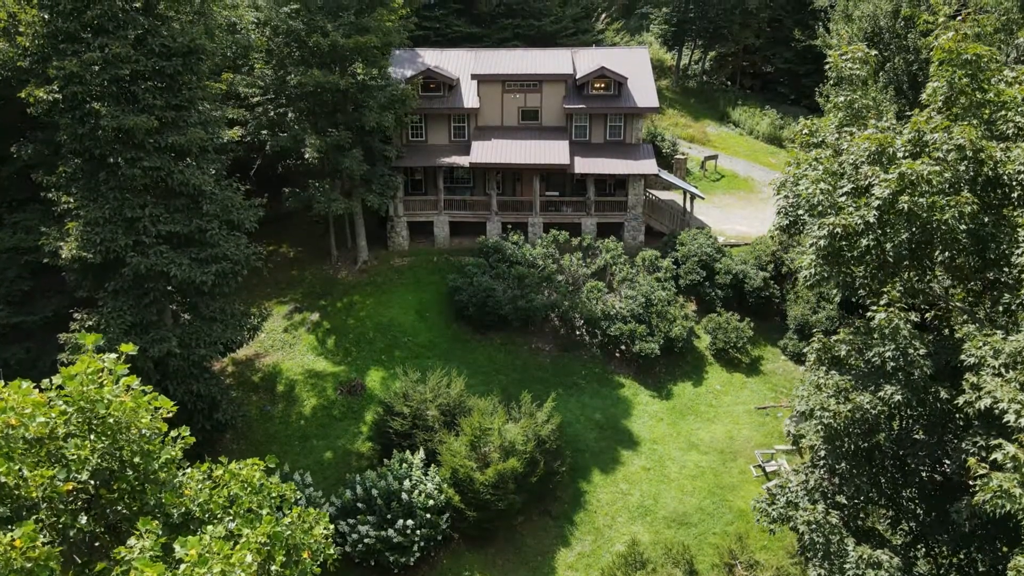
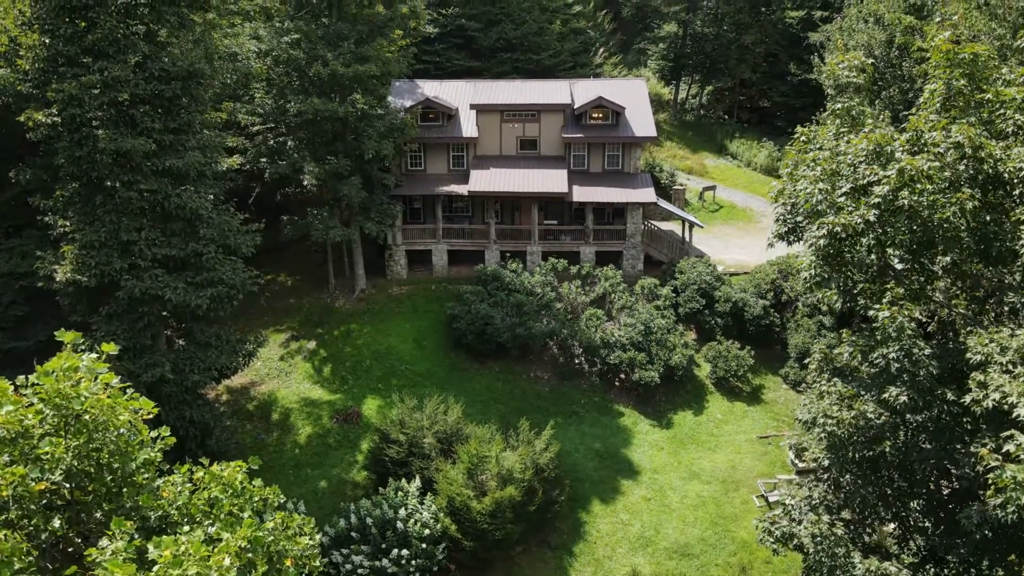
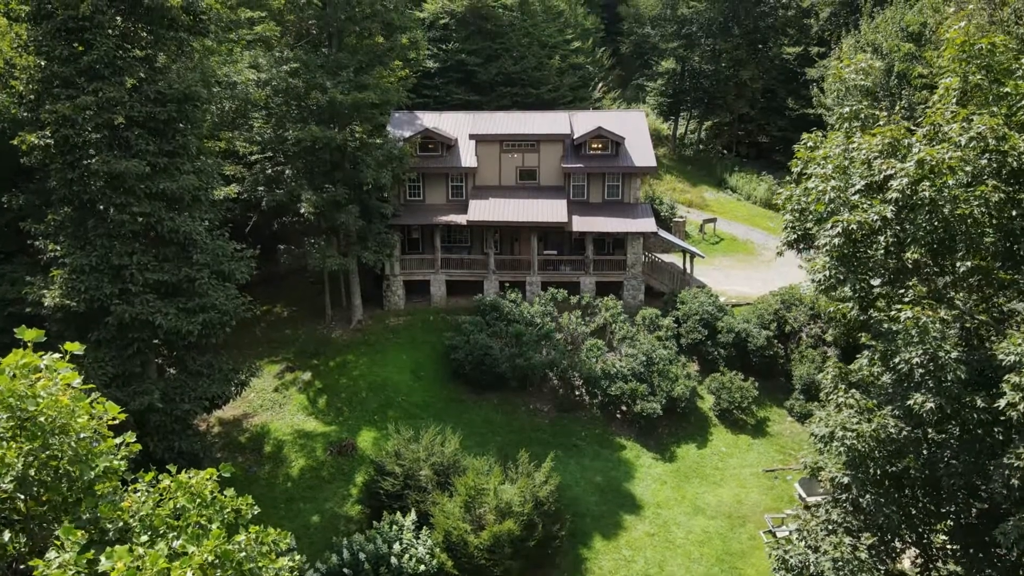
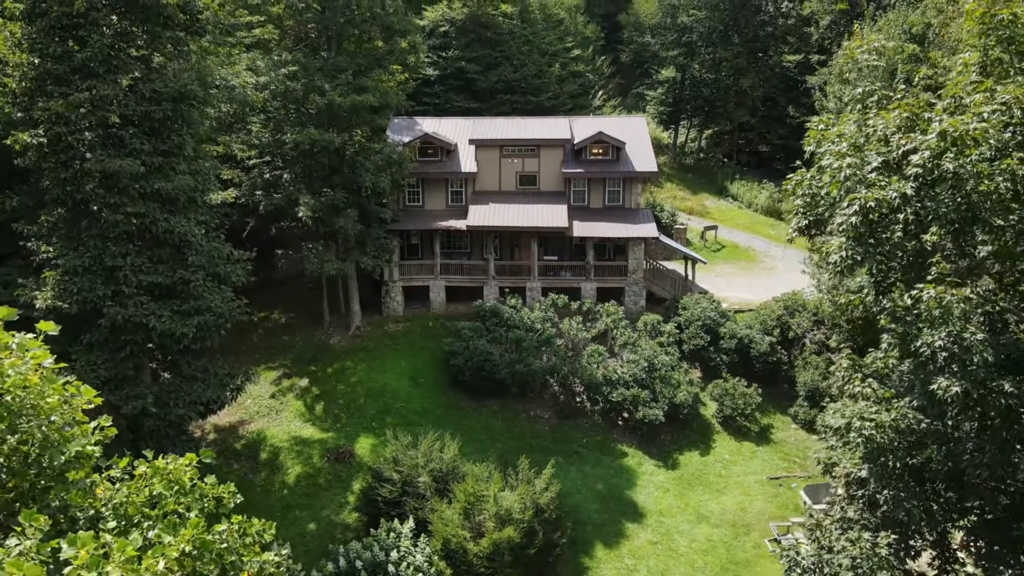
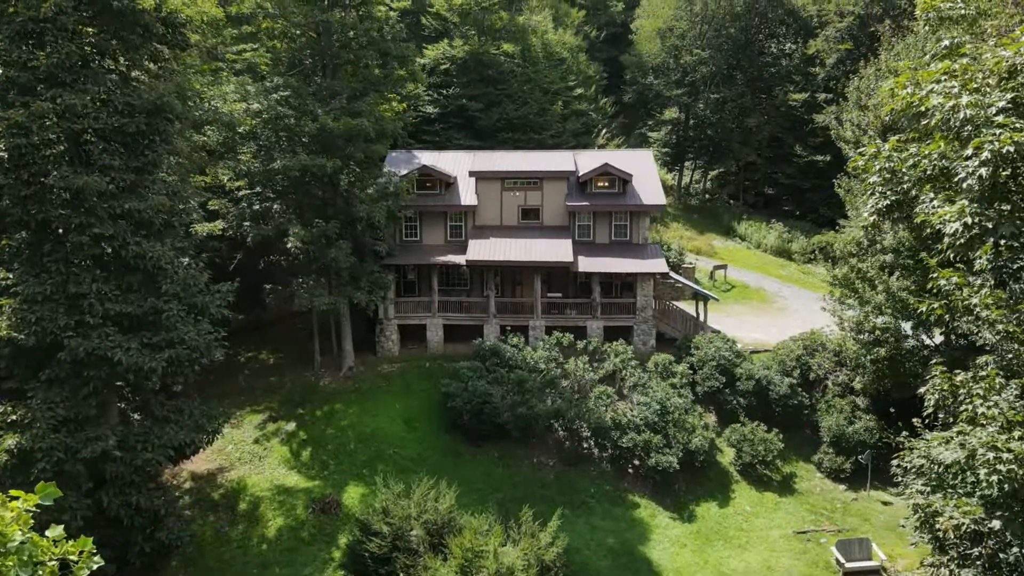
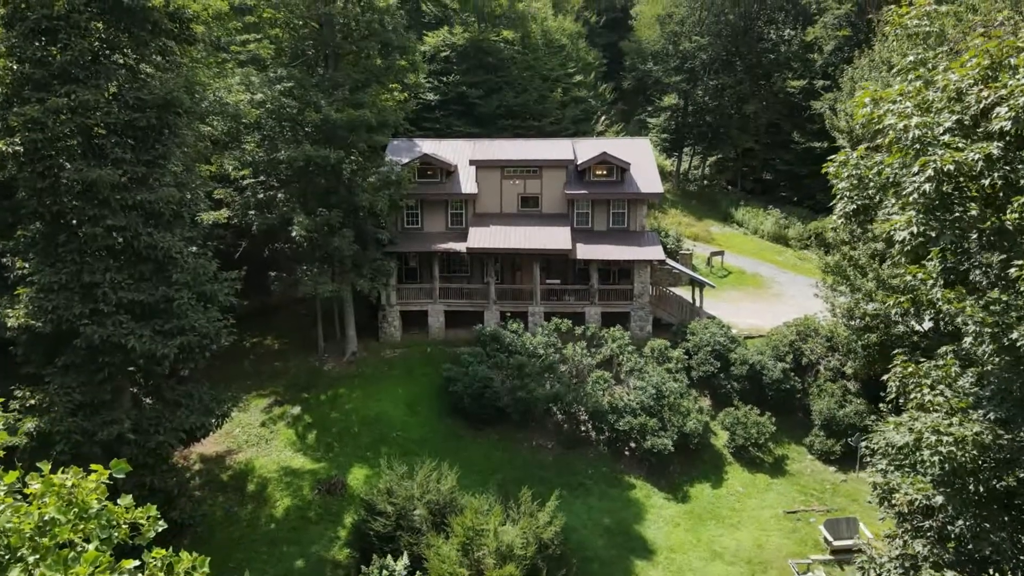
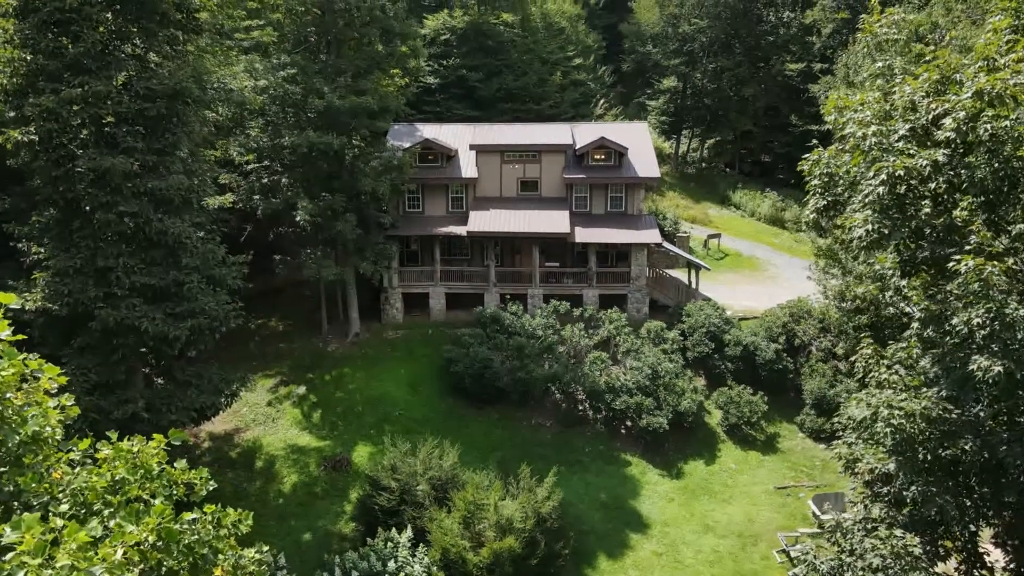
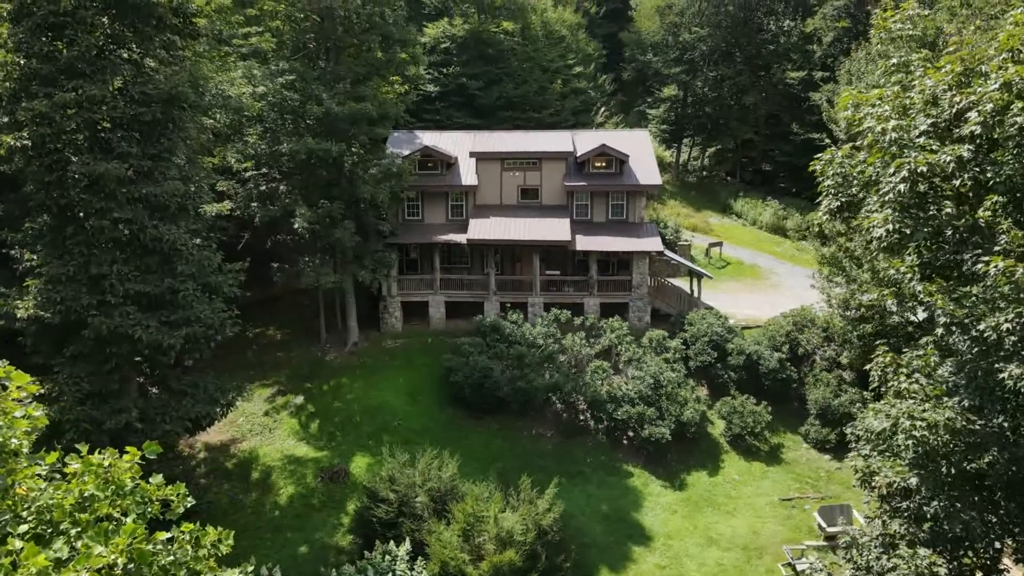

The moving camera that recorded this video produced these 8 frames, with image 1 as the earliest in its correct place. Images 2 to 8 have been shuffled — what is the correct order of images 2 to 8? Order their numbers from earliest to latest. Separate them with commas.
2, 3, 4, 7, 8, 6, 5
